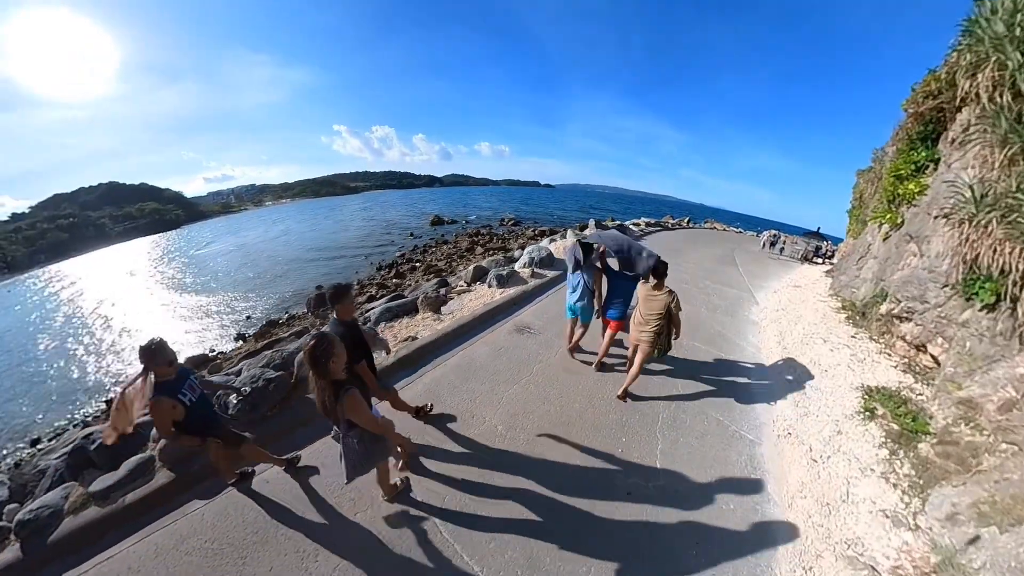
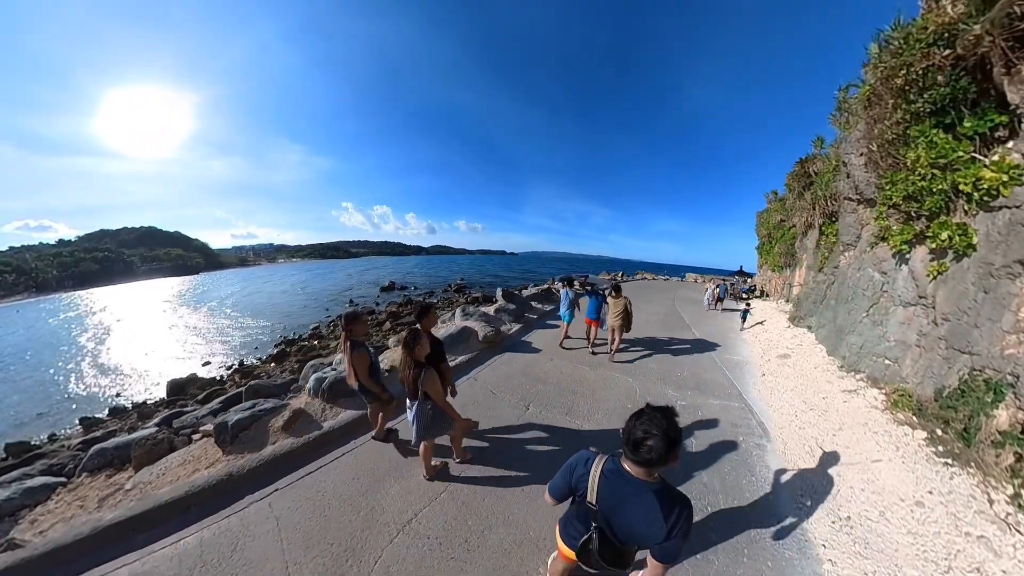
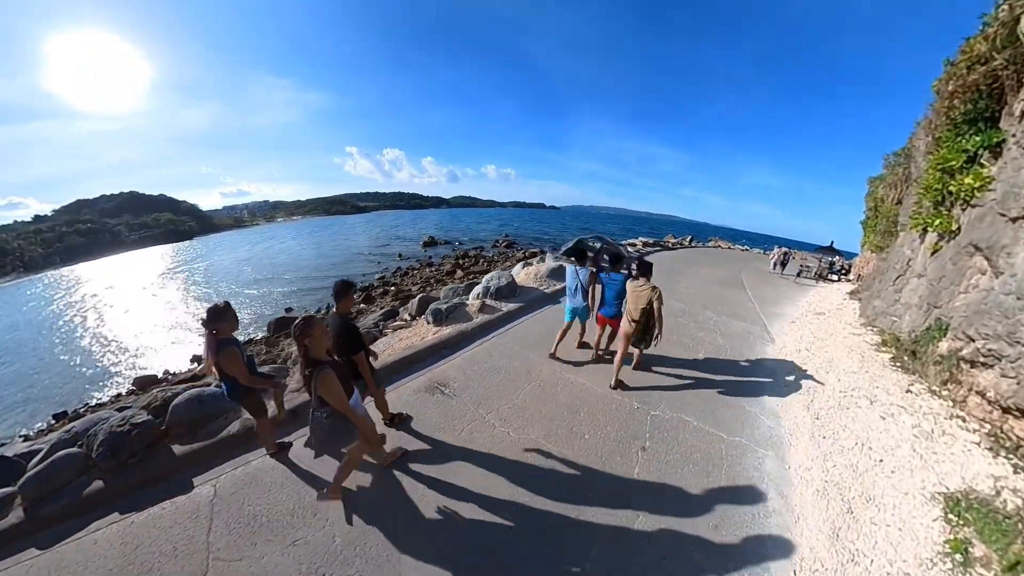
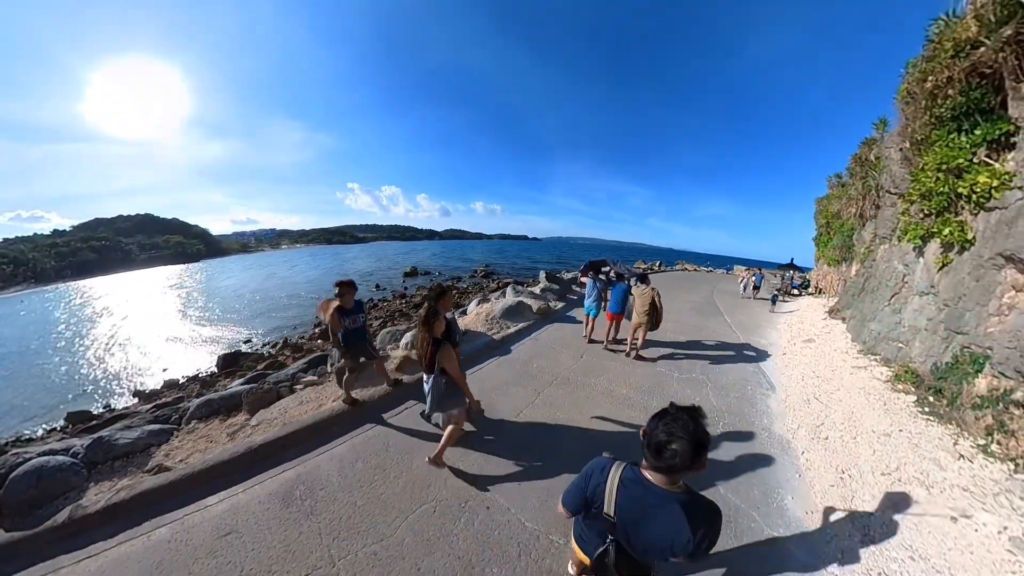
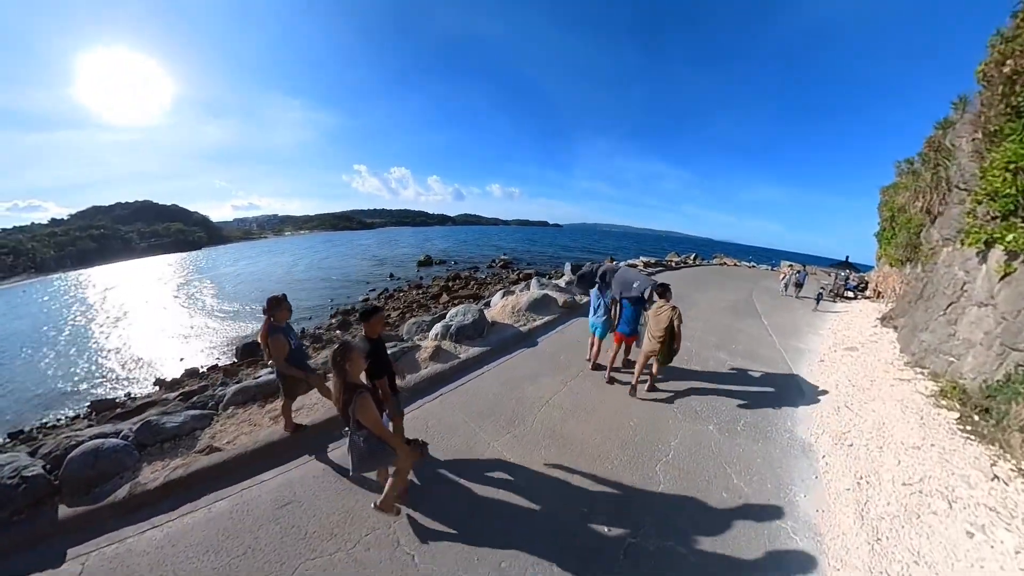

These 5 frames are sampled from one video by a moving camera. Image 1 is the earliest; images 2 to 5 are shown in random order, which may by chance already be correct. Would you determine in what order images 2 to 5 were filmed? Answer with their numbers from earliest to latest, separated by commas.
3, 5, 4, 2
